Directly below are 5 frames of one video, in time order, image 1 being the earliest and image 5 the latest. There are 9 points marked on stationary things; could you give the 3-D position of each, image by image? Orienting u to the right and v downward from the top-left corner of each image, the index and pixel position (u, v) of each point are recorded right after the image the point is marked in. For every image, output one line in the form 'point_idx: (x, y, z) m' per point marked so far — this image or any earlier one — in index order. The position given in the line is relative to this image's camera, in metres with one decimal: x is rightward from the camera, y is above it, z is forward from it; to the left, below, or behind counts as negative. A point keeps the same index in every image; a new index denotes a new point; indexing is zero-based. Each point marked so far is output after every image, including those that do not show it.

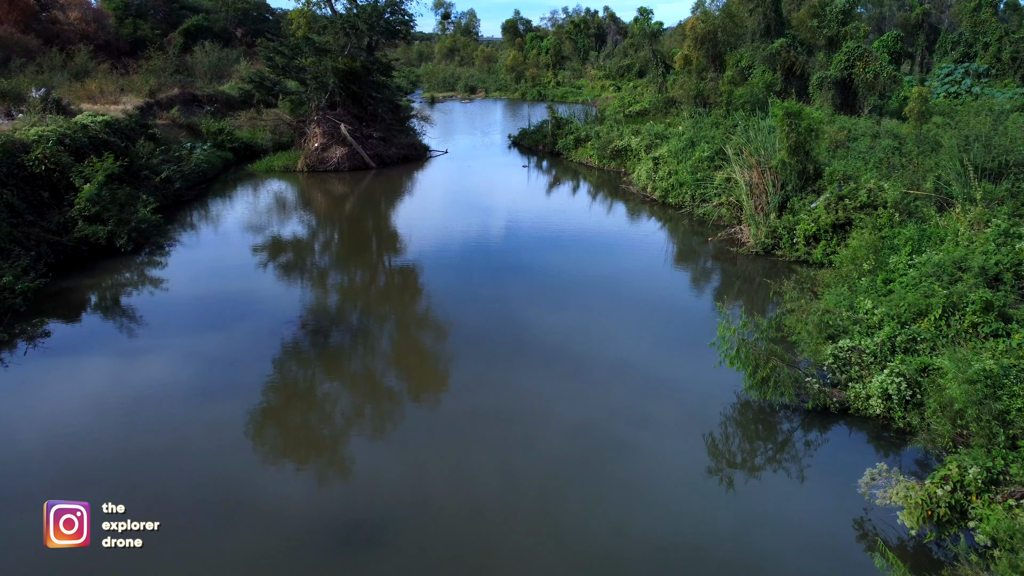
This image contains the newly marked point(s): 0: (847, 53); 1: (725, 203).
0: (+10.9, +7.6, +18.8) m
1: (+4.7, +1.8, +12.5) m
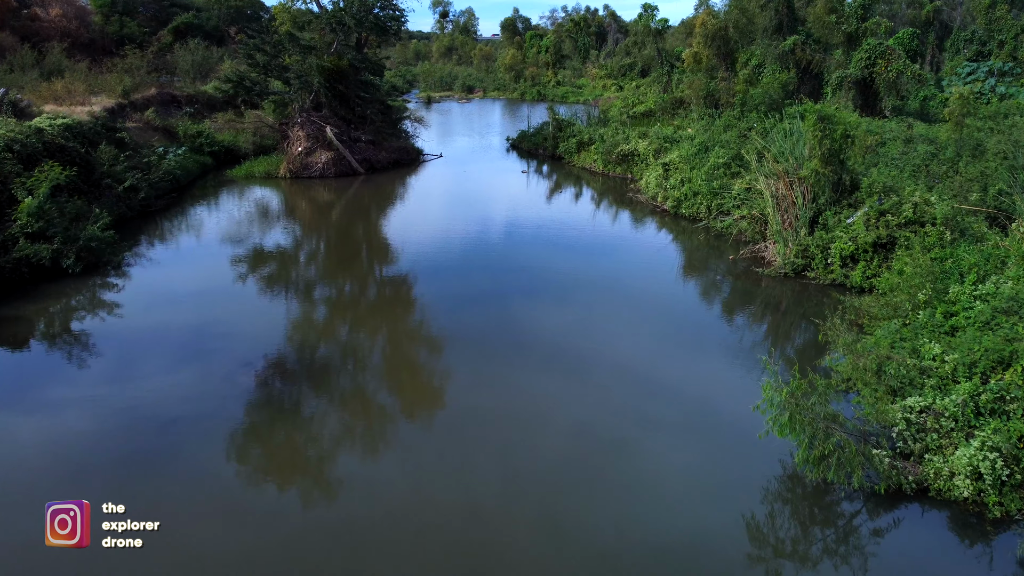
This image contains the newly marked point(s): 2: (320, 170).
0: (+10.9, +7.2, +17.7) m
1: (+4.6, +1.4, +11.3) m
2: (-5.7, +3.4, +17.1) m
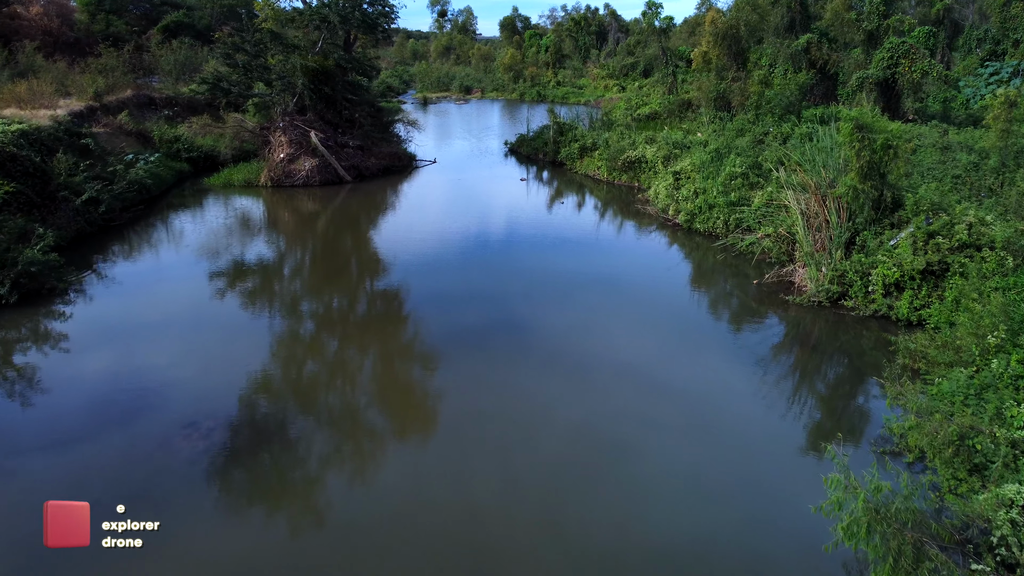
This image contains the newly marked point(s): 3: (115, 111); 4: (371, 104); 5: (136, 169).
0: (+10.8, +6.8, +16.6) m
1: (+4.6, +0.9, +10.3) m
2: (-5.8, +3.0, +16.1) m
3: (-11.1, +4.9, +16.2) m
4: (-4.4, +5.7, +17.9) m
5: (-9.0, +2.9, +13.9) m
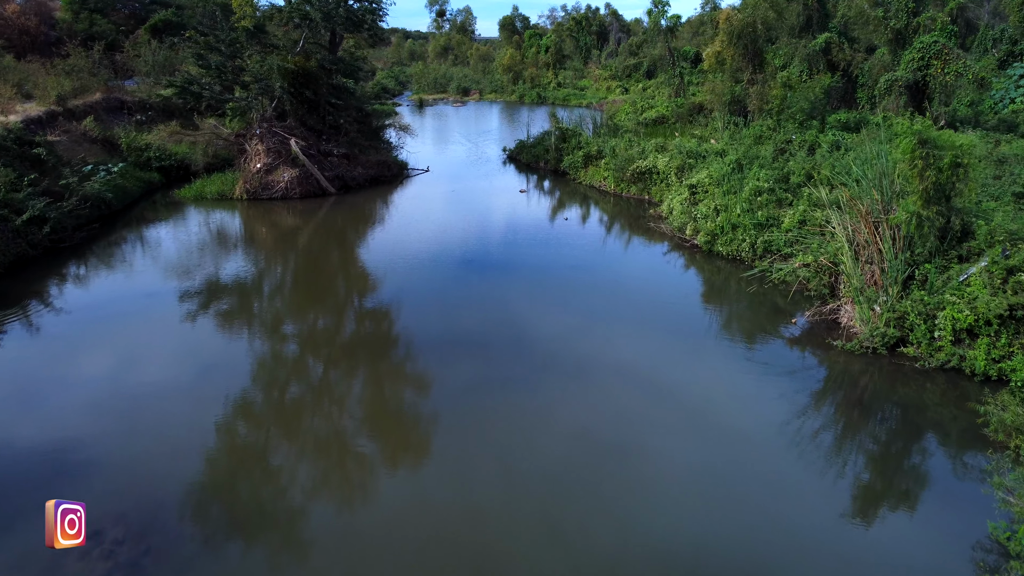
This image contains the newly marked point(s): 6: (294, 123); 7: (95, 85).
0: (+10.8, +6.3, +15.4) m
1: (+4.6, +0.4, +9.1) m
2: (-5.8, +2.5, +14.9) m
3: (-11.2, +4.4, +15.0) m
4: (-4.4, +5.2, +16.7) m
5: (-9.1, +2.4, +12.7) m
6: (-5.7, +4.3, +15.2) m
7: (-11.9, +5.8, +16.5) m
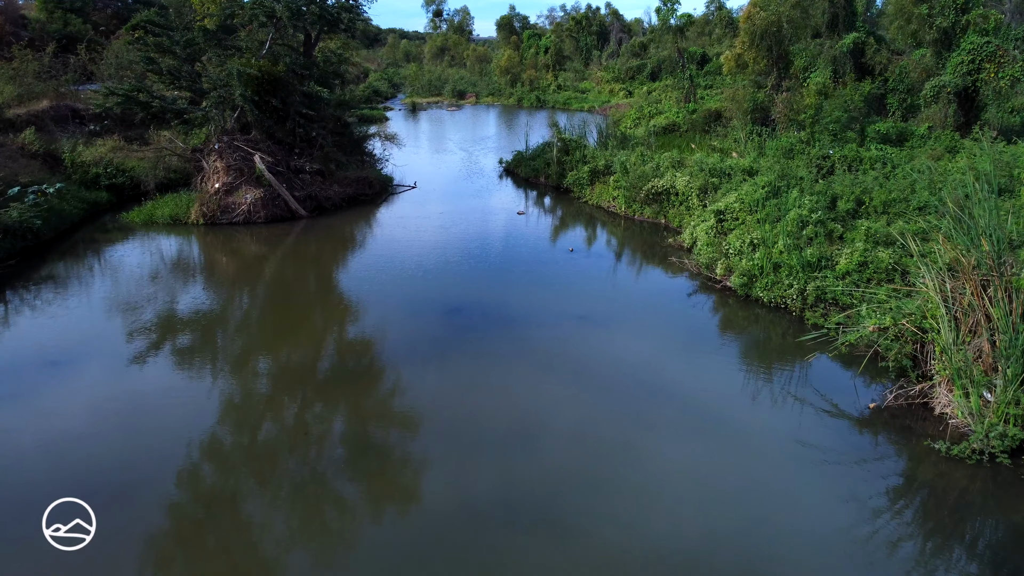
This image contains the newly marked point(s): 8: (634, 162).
0: (+10.7, +5.6, +13.8) m
1: (+4.5, -0.3, +7.4) m
2: (-5.9, +1.8, +13.2) m
3: (-11.2, +3.7, +13.3) m
4: (-4.5, +4.4, +15.0) m
5: (-9.1, +1.6, +11.0) m
6: (-5.7, +3.6, +13.5) m
7: (-11.9, +5.0, +14.8) m
8: (+3.0, +3.2, +14.5) m
